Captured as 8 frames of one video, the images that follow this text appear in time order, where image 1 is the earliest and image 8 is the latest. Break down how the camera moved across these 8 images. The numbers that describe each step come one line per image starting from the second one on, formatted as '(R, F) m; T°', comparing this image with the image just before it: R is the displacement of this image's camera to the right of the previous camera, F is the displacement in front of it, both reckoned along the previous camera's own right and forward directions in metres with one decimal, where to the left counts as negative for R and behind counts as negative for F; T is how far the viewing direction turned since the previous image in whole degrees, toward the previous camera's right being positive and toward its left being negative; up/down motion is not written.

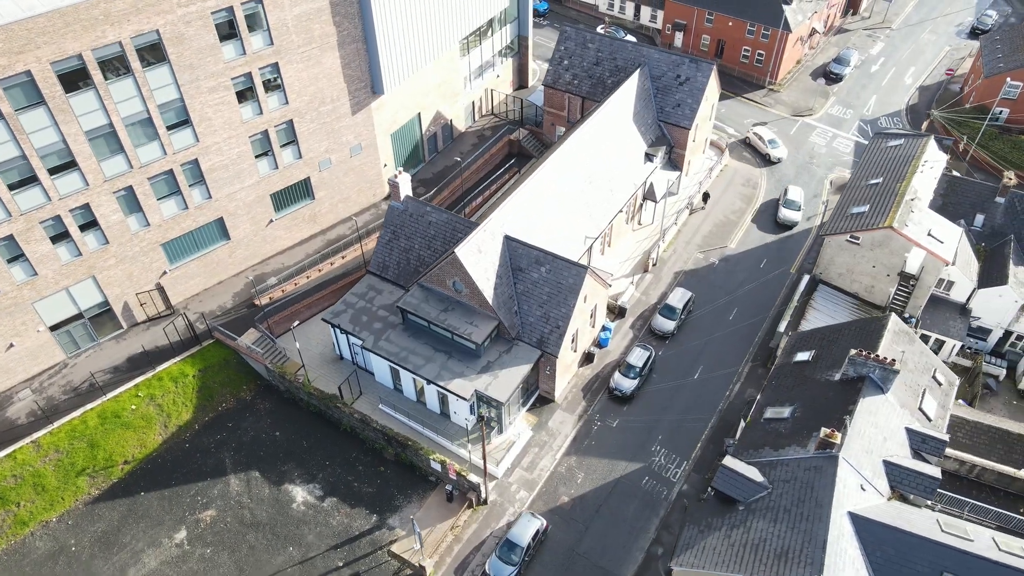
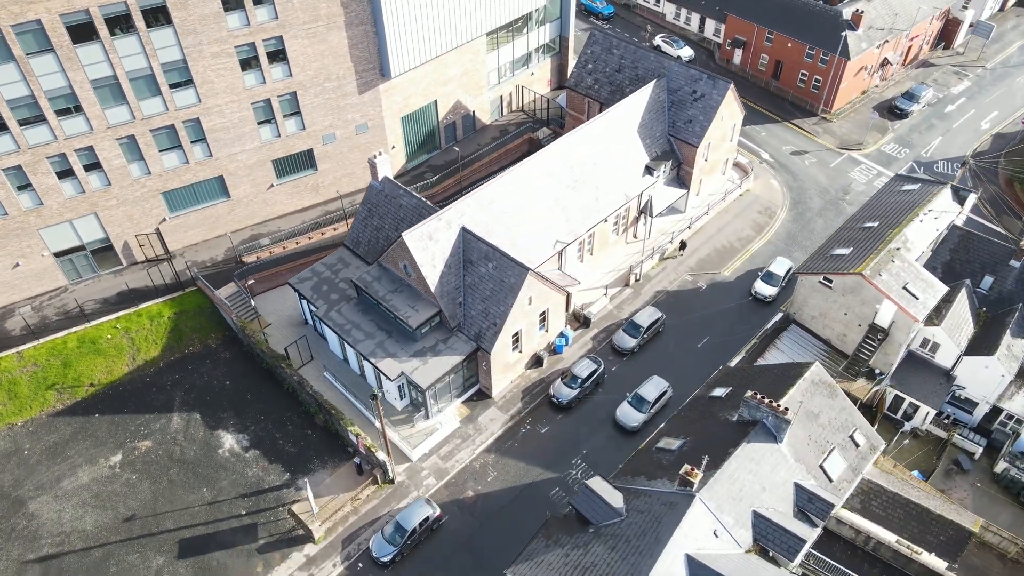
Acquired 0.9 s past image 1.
(+9.0, +0.5) m; -9°
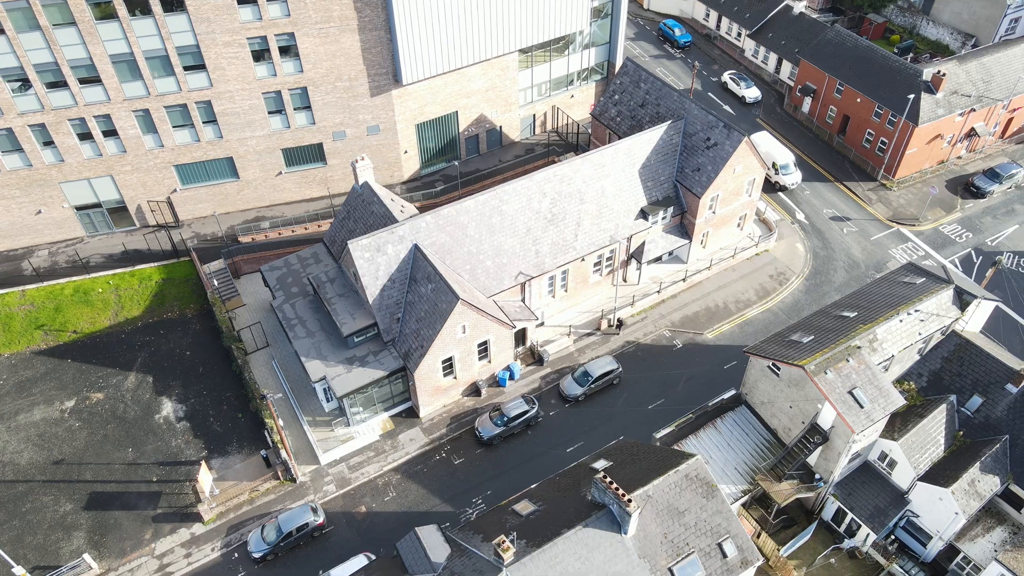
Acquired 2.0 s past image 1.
(+9.9, +1.8) m; -10°
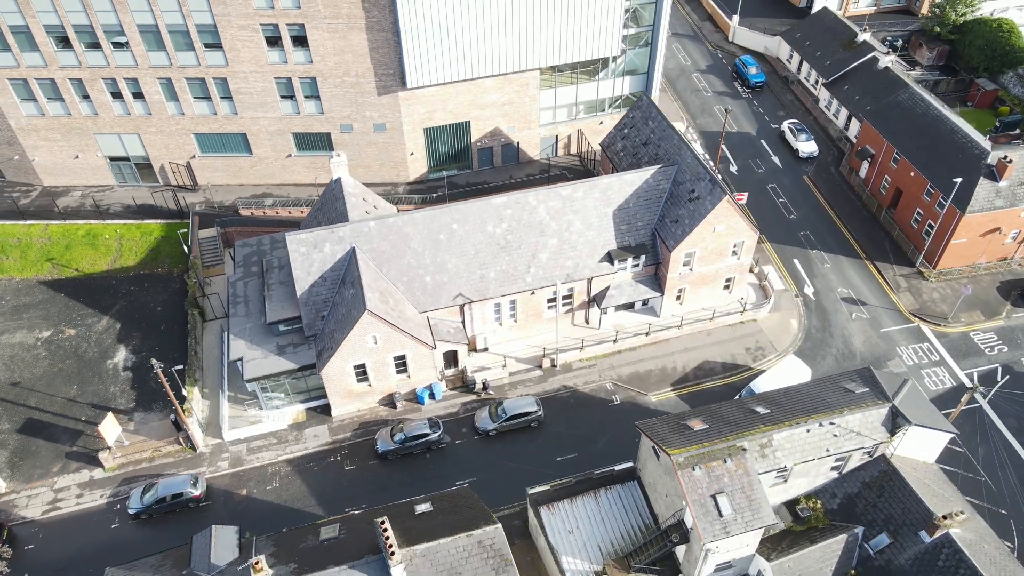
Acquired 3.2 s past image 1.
(+11.3, +2.1) m; -11°
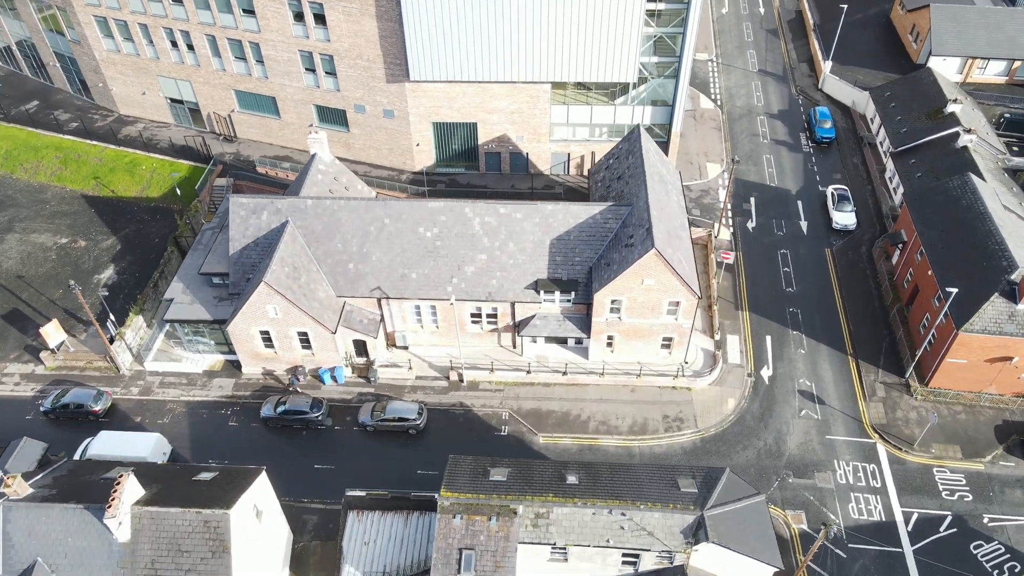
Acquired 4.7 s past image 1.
(+14.1, +2.4) m; -13°
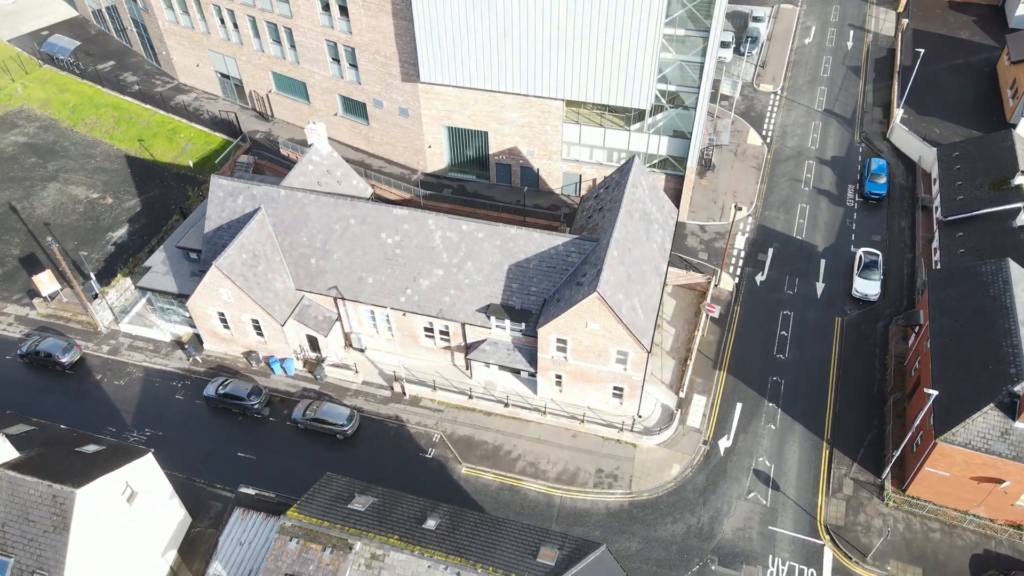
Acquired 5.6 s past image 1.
(+8.8, +2.5) m; -9°
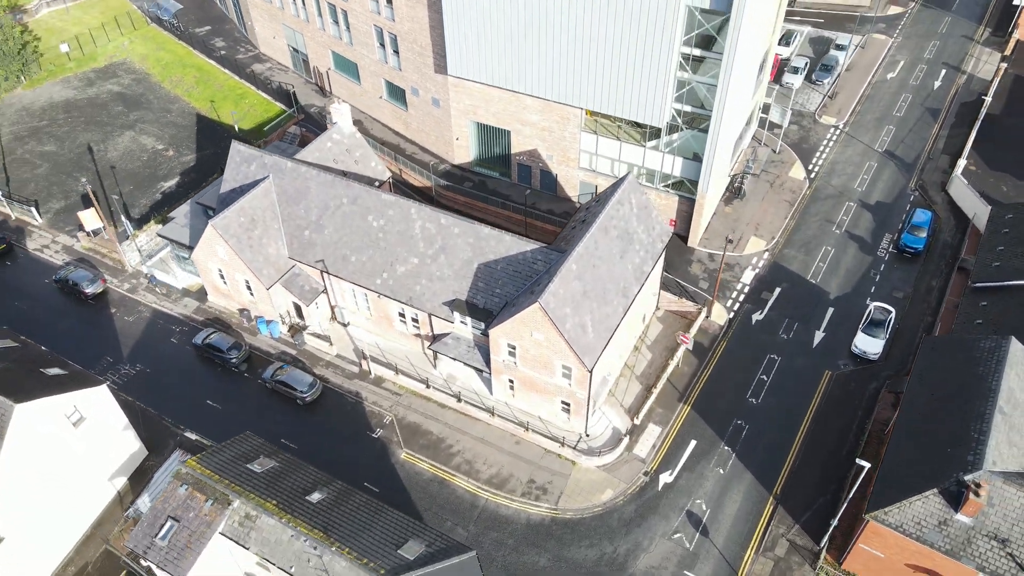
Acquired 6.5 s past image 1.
(+8.1, +0.4) m; -9°
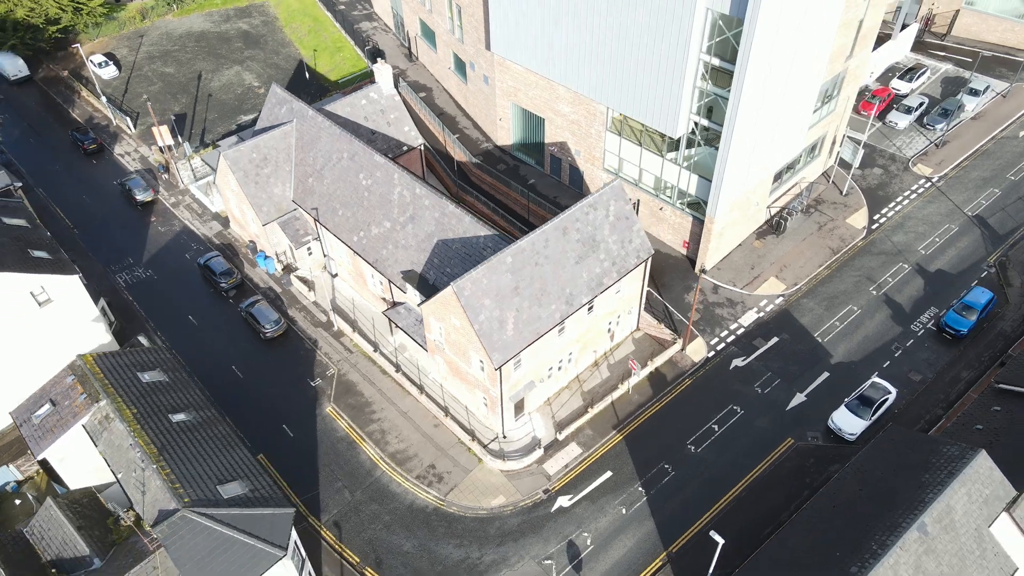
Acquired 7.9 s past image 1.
(+11.5, +2.6) m; -13°
